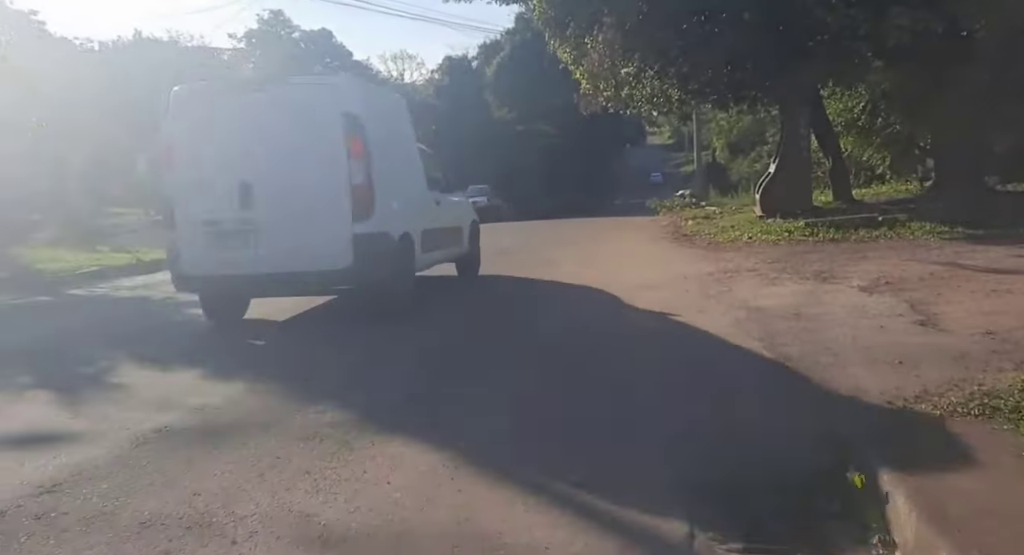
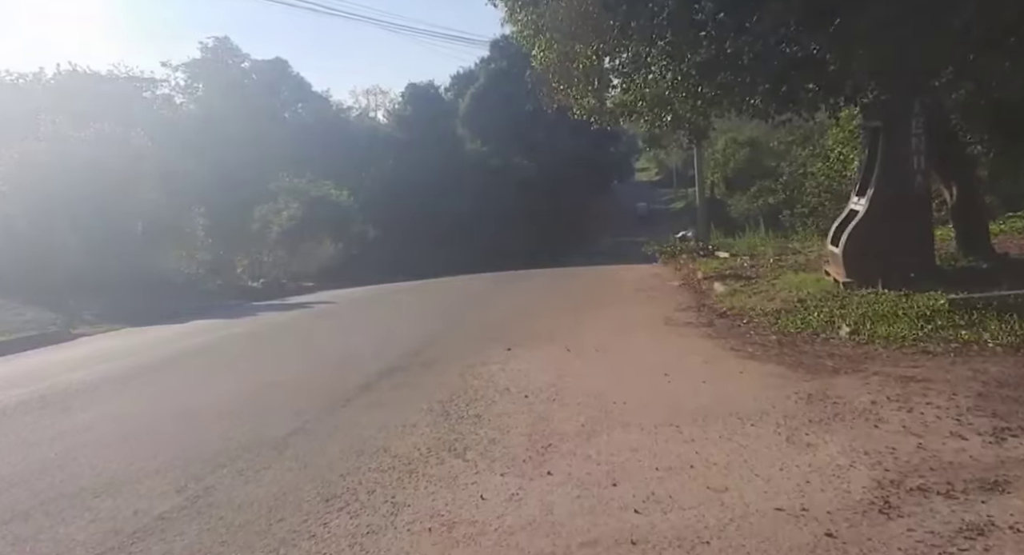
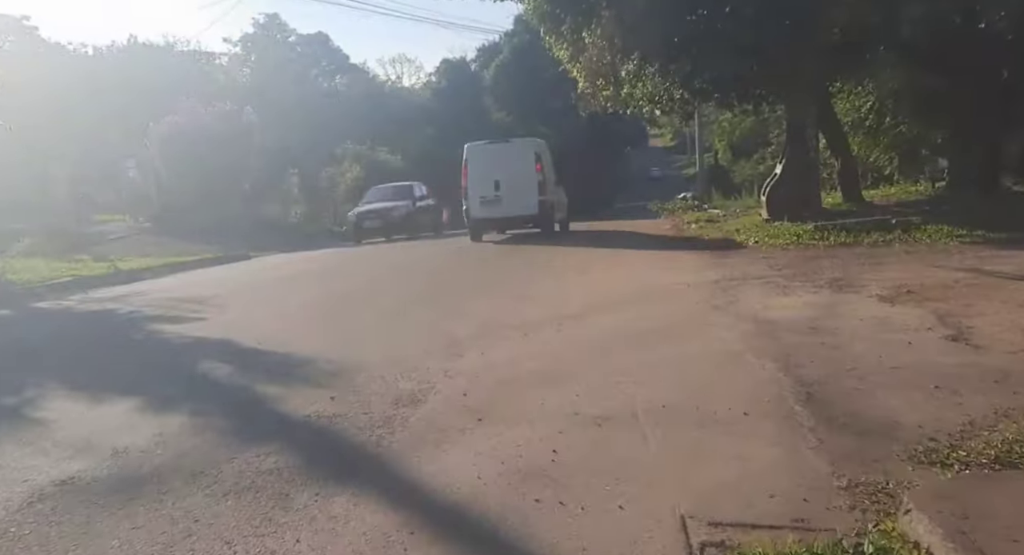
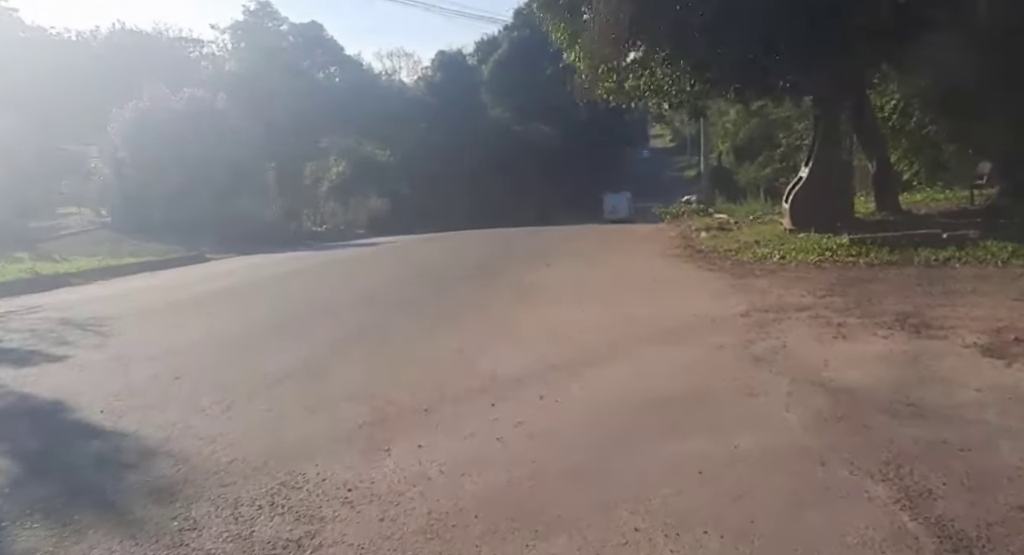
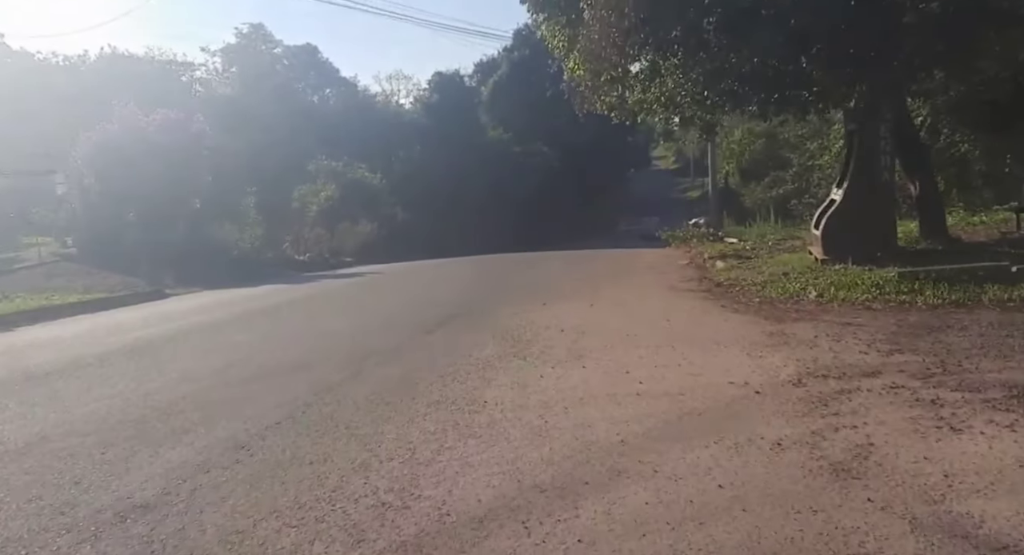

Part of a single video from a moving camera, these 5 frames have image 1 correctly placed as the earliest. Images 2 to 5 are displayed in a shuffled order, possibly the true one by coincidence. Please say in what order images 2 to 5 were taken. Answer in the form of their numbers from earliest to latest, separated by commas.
3, 4, 5, 2
